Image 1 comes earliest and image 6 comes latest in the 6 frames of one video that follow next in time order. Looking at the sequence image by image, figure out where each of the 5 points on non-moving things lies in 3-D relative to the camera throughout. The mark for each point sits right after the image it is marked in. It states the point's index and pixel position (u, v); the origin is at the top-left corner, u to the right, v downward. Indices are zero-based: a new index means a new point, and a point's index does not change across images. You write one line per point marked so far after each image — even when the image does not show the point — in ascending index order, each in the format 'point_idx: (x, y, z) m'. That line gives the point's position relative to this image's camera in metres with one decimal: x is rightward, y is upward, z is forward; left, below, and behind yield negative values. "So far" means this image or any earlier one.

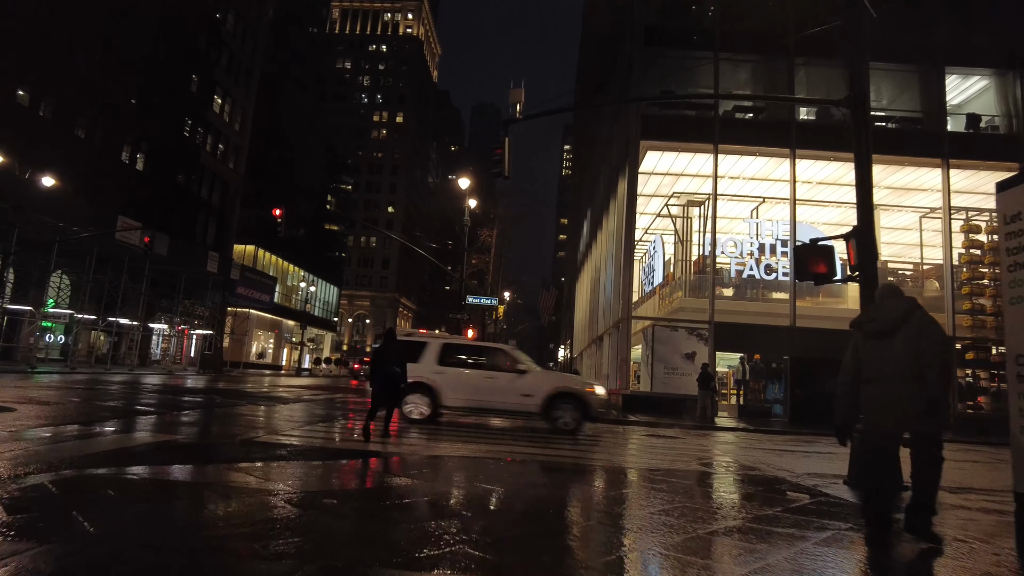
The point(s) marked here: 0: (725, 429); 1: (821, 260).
0: (+6.6, -4.4, +19.4) m
1: (+3.6, +0.3, +7.3) m
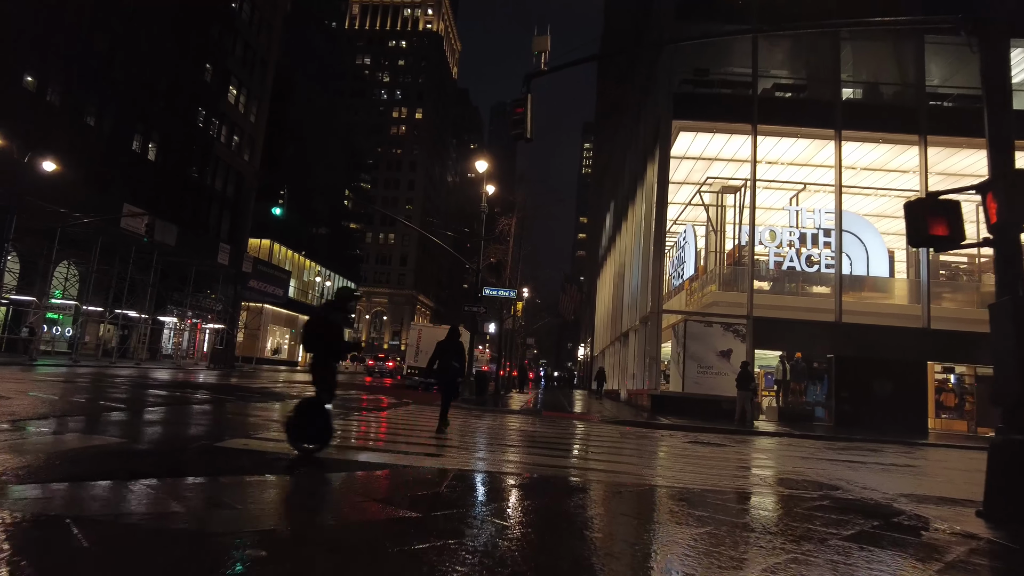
0: (+7.1, -4.1, +17.6) m
1: (+3.8, +0.6, +5.6) m
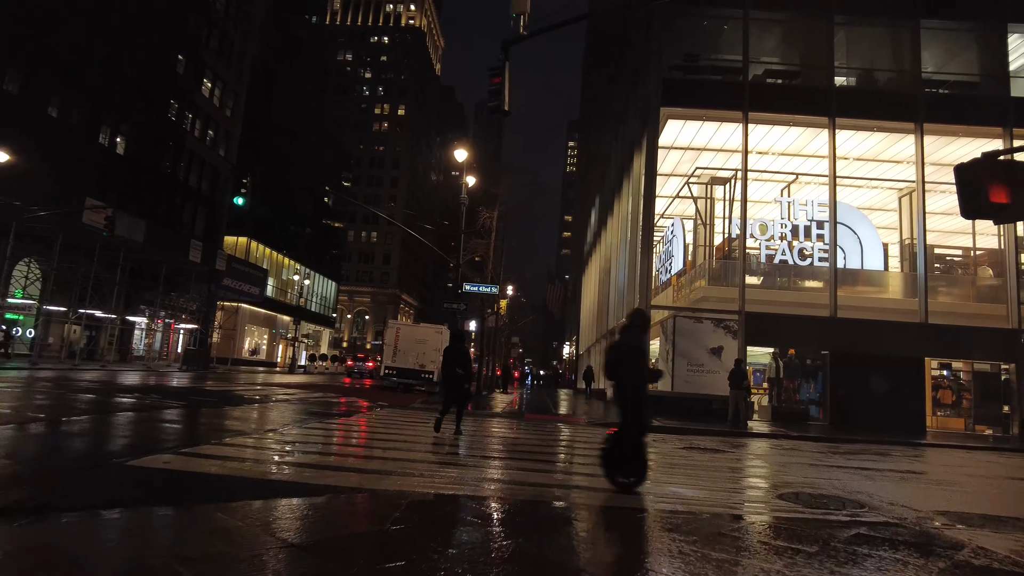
0: (+6.7, -4.0, +16.7) m
1: (+3.6, +0.8, +4.6) m
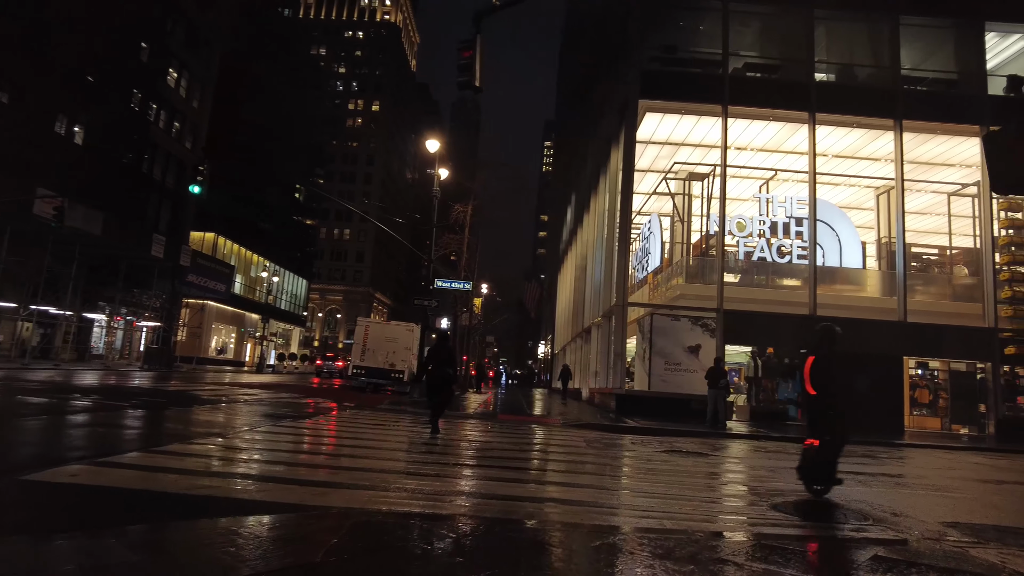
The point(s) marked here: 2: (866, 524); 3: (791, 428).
0: (+5.9, -3.9, +16.2) m
1: (+3.4, +0.9, +4.1) m
2: (+3.0, -2.0, +5.3) m
3: (+8.3, -4.2, +18.7) m
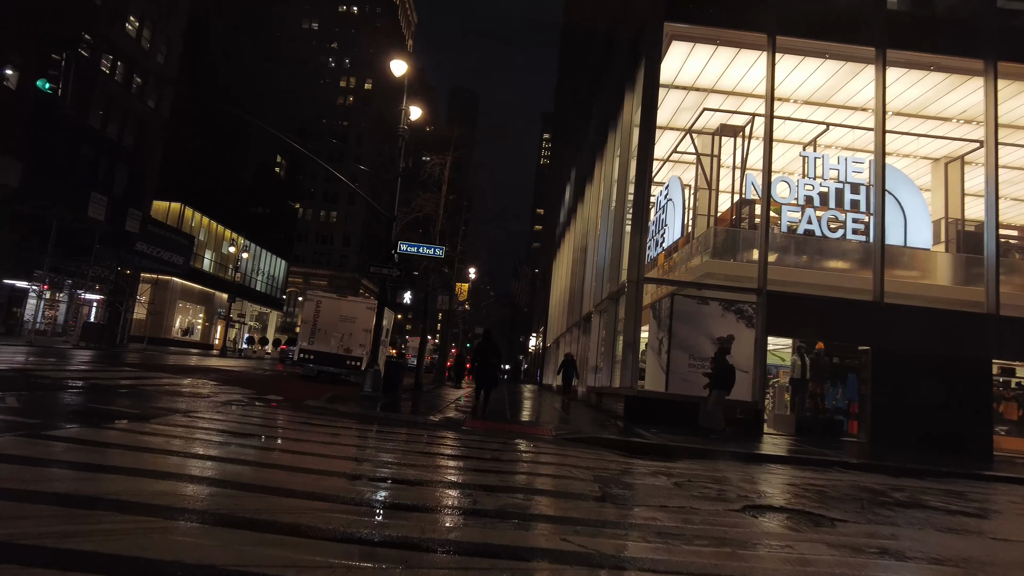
0: (+5.4, -3.3, +12.0) m
1: (+3.2, +1.4, -0.2) m
2: (+2.7, -1.4, +1.1) m
3: (+7.7, -3.7, +14.5) m
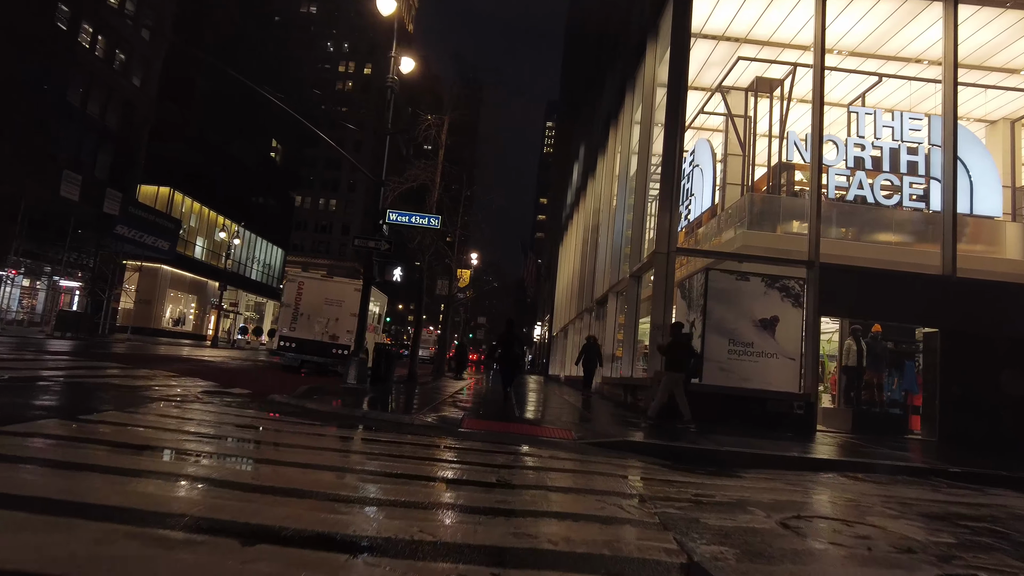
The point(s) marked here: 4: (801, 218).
0: (+5.6, -2.8, +9.8) m
1: (+3.2, +1.7, -2.5) m
2: (+2.8, -1.1, -1.1) m
3: (+7.9, -3.1, +12.3) m
4: (+6.8, +1.7, +14.8) m
